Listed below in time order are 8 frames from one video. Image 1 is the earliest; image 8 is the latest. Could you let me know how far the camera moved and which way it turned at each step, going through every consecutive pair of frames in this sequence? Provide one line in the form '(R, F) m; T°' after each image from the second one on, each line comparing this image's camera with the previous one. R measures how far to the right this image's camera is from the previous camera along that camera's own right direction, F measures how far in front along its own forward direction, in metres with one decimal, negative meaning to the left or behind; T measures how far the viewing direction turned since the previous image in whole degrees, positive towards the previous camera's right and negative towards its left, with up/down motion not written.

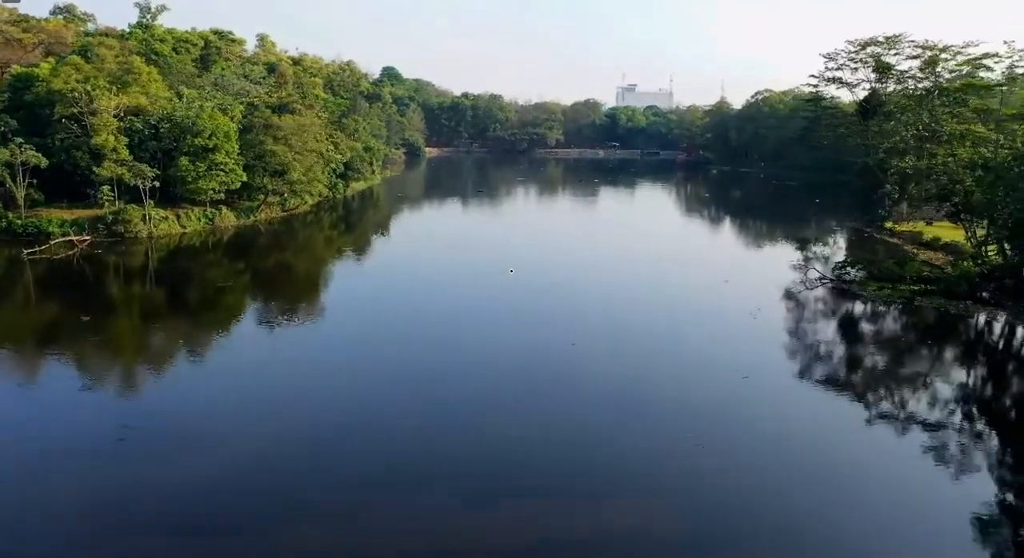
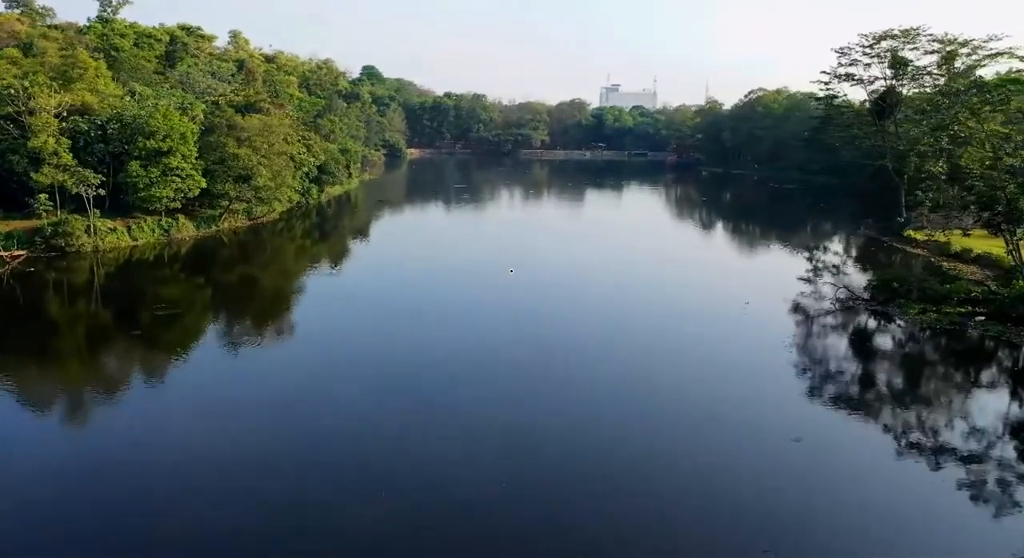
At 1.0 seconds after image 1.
(-0.1, +1.7) m; +1°
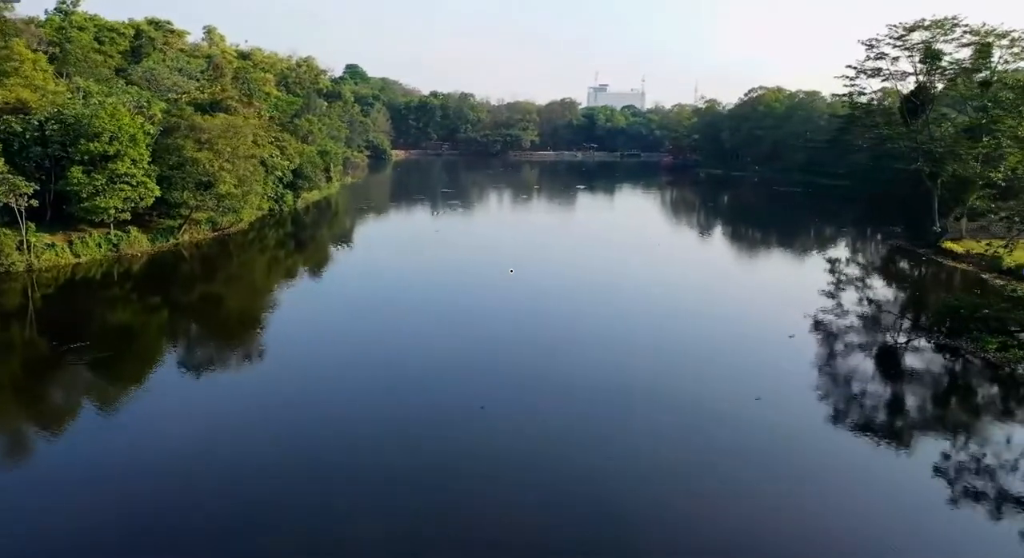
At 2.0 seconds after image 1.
(-0.2, +1.9) m; +1°
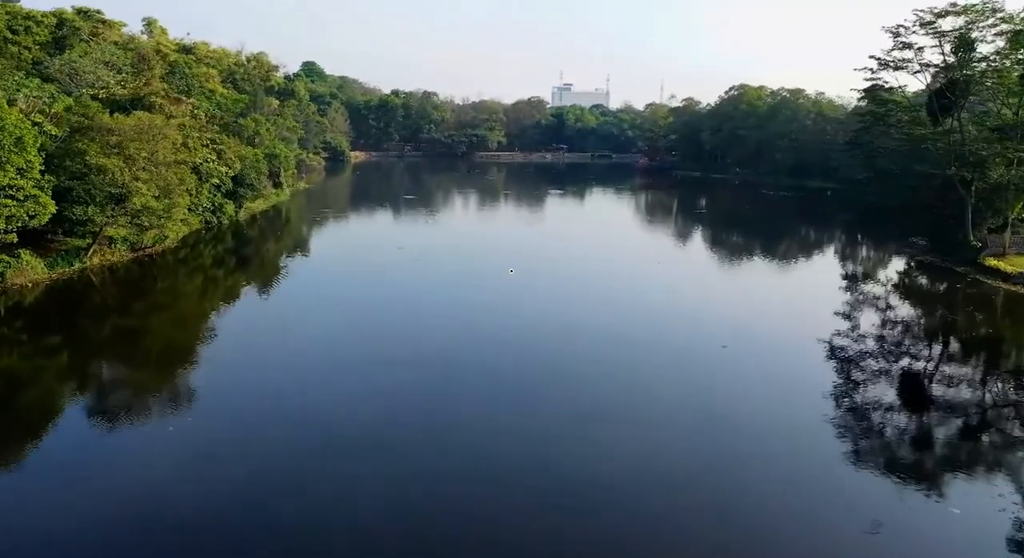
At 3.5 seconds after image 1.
(-0.3, +2.6) m; +3°
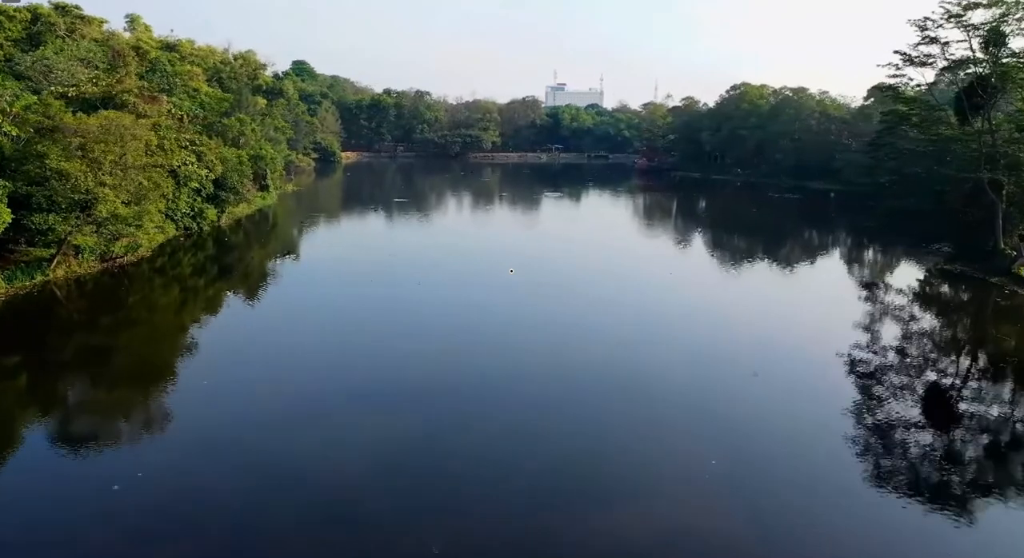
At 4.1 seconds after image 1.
(-0.1, +1.1) m; +1°
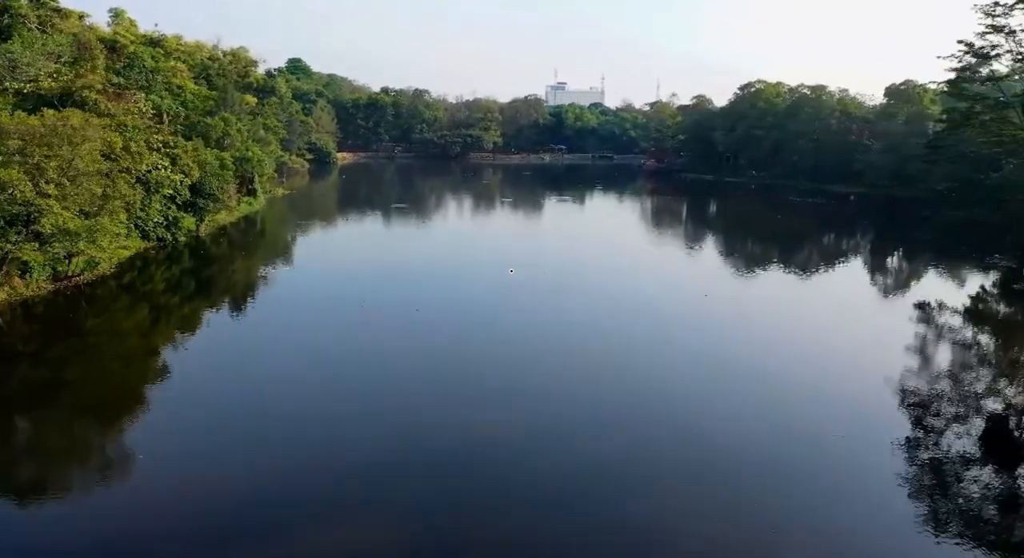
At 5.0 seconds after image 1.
(-0.2, +1.7) m; 0°
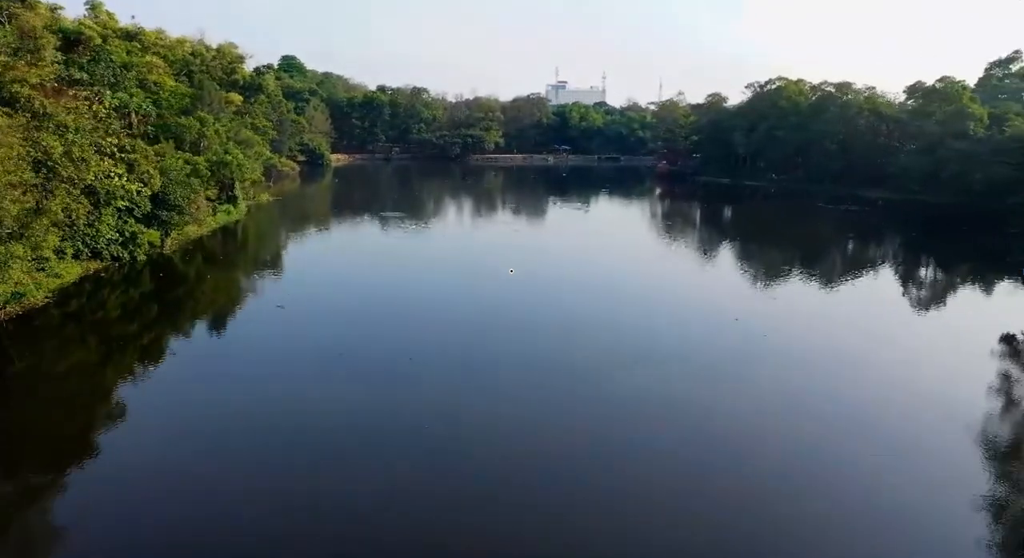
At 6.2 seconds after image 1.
(-0.2, +2.2) m; 0°
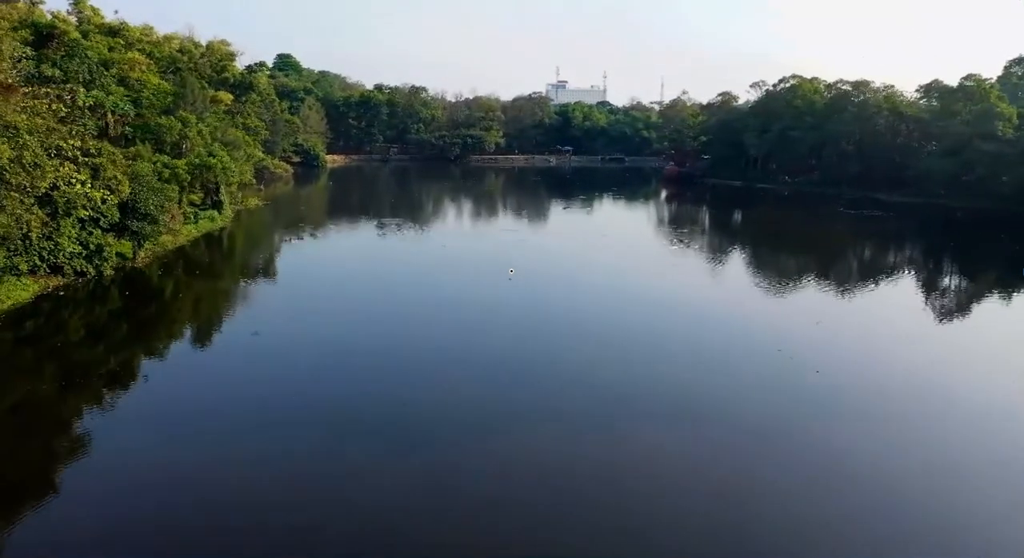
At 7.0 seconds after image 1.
(-0.1, +1.4) m; 0°
